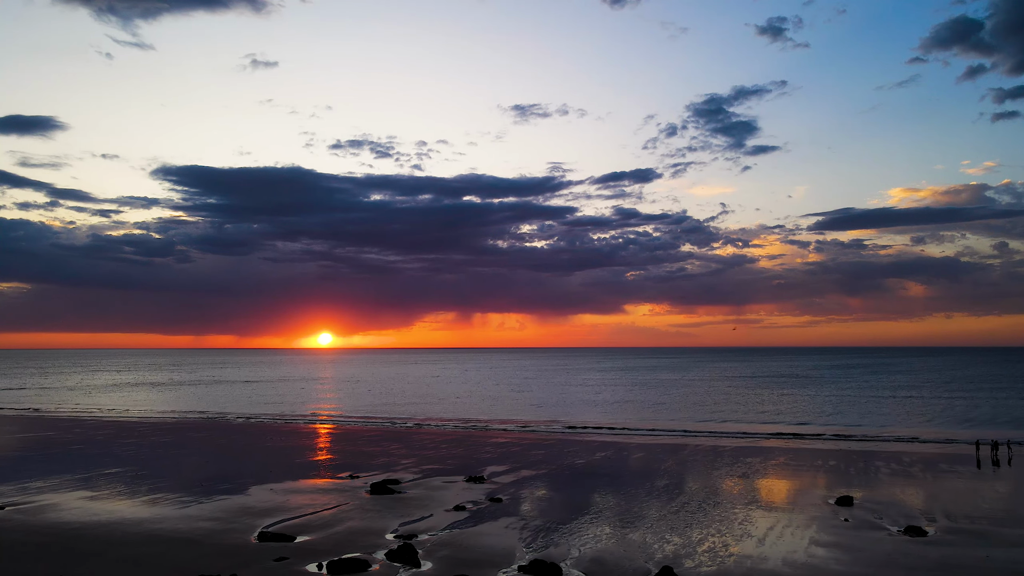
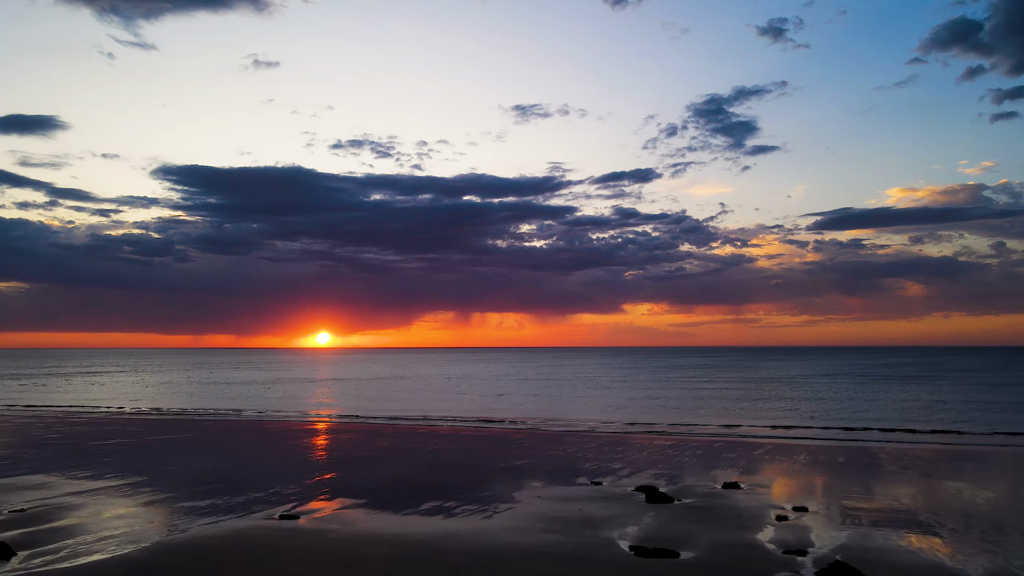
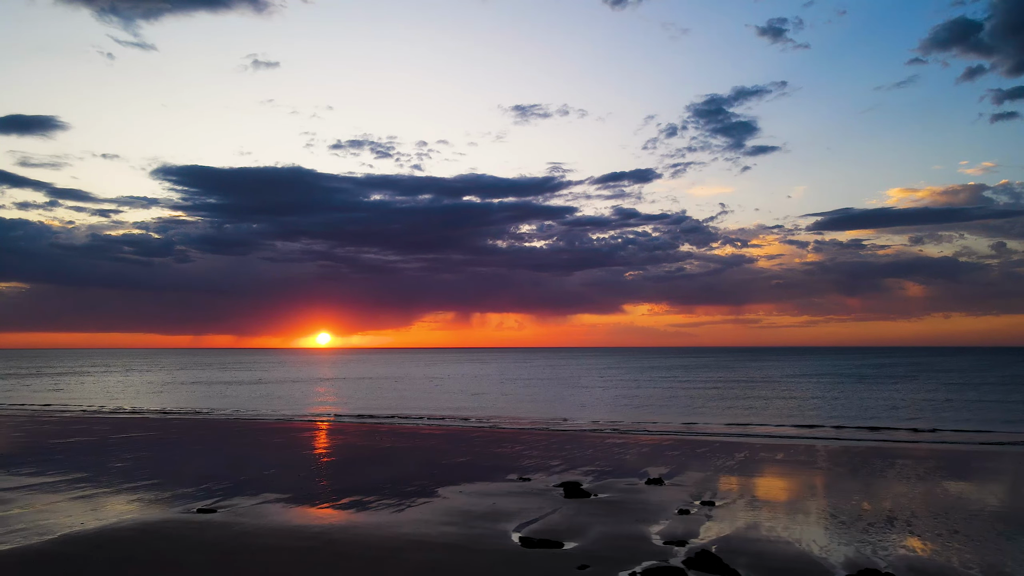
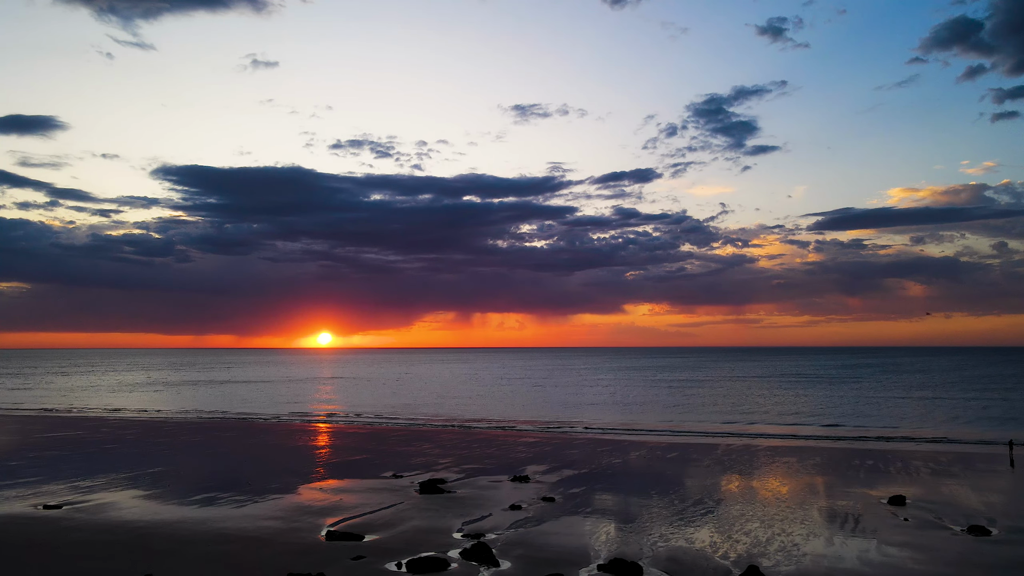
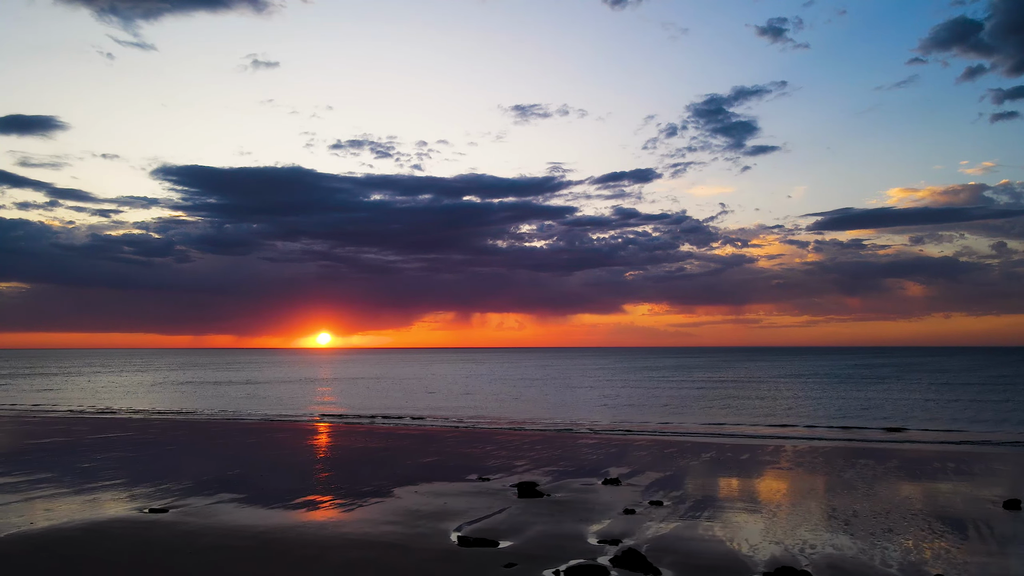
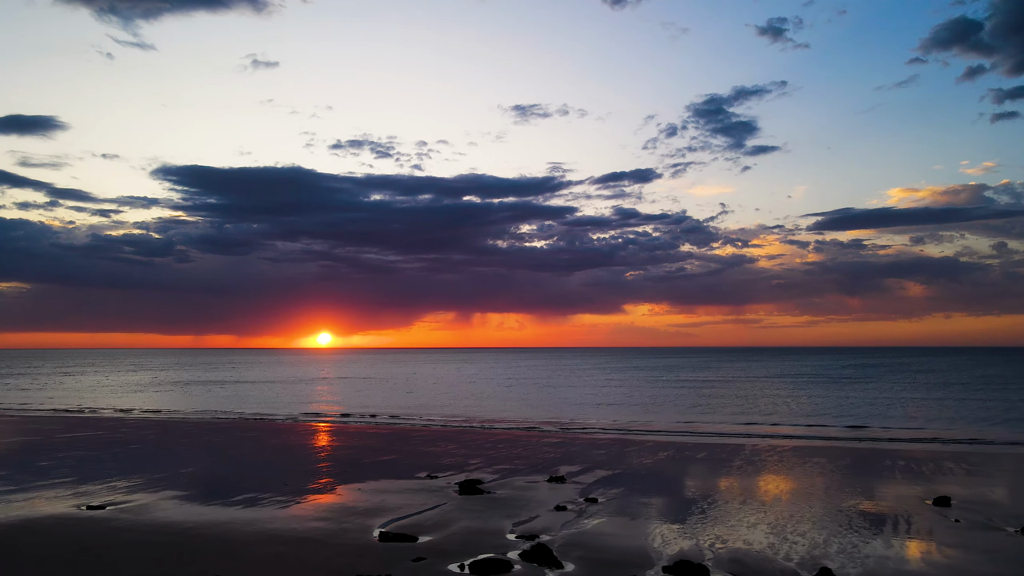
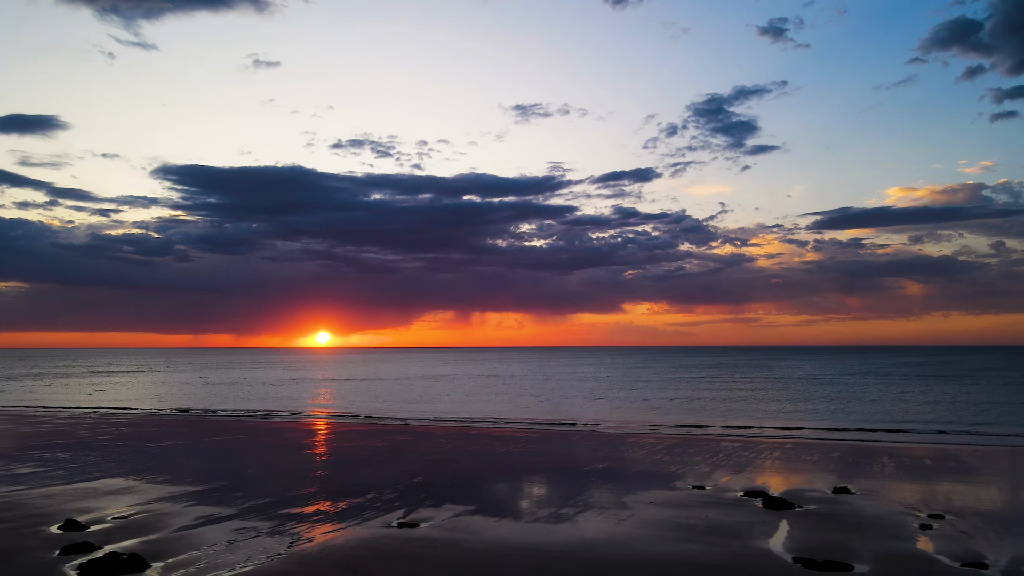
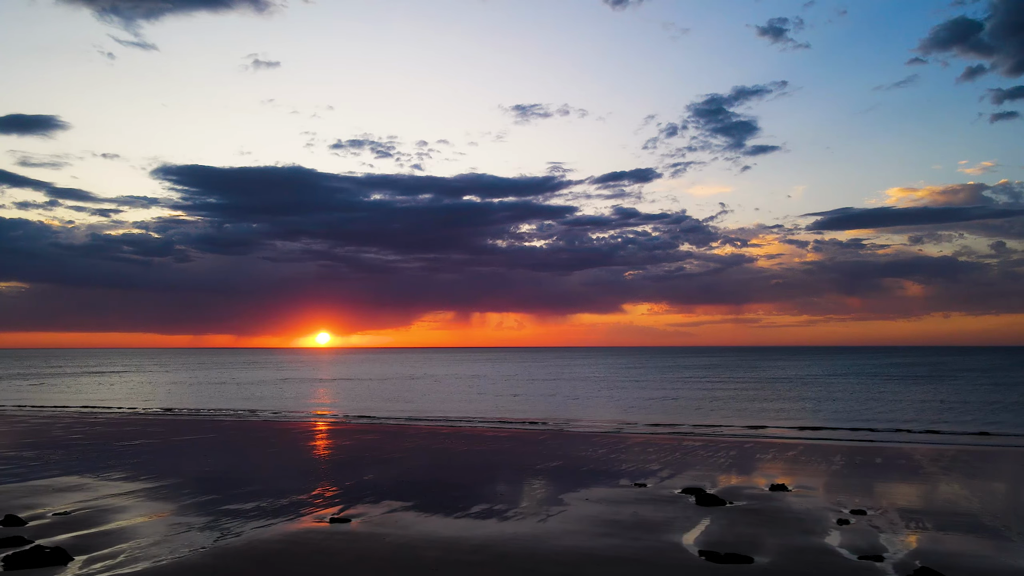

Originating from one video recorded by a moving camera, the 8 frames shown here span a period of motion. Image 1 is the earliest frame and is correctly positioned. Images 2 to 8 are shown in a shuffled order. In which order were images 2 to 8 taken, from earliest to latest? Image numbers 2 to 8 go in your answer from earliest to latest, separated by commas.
4, 6, 5, 3, 2, 8, 7
